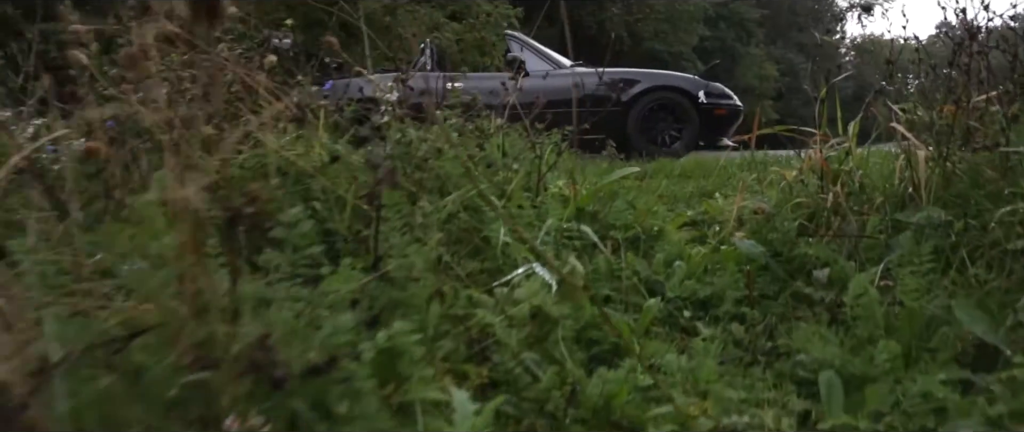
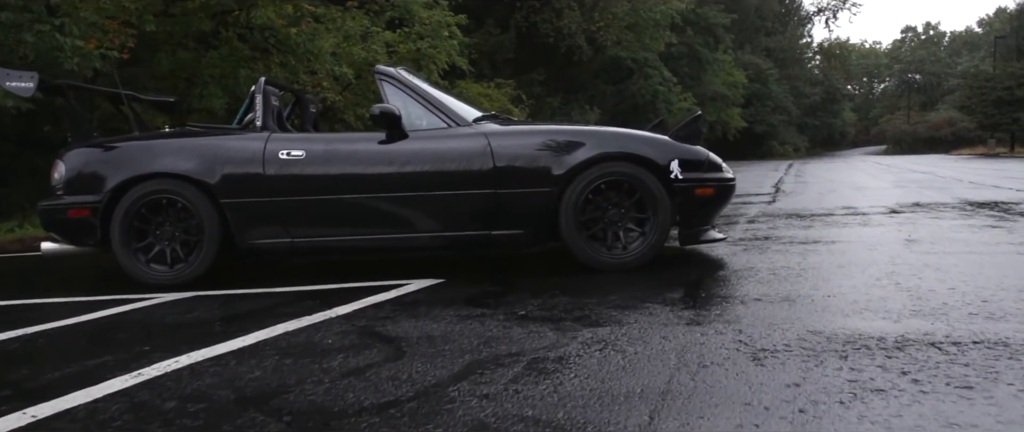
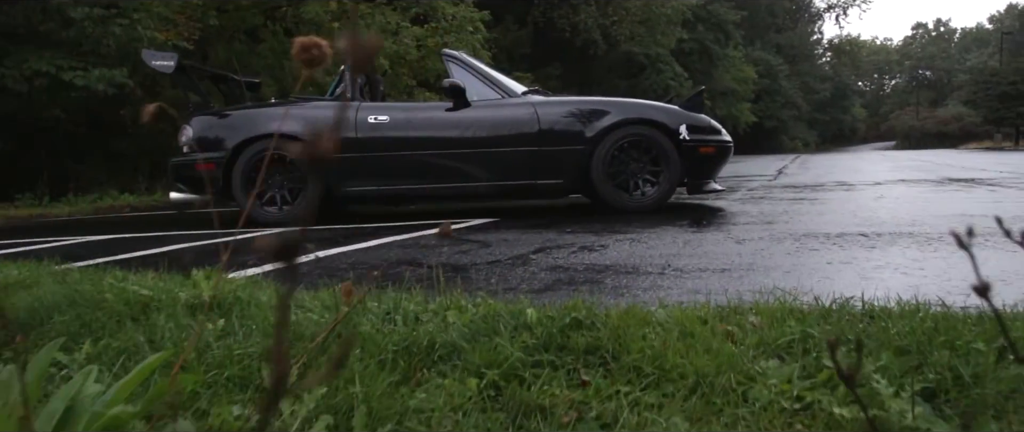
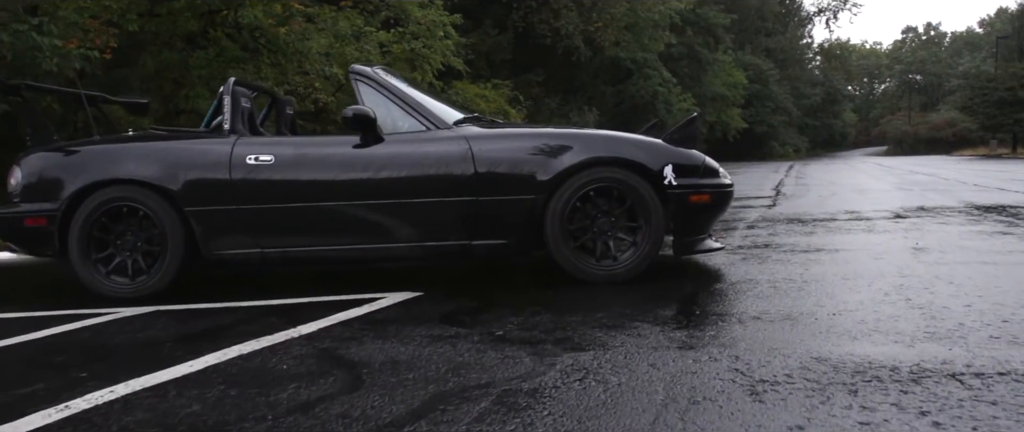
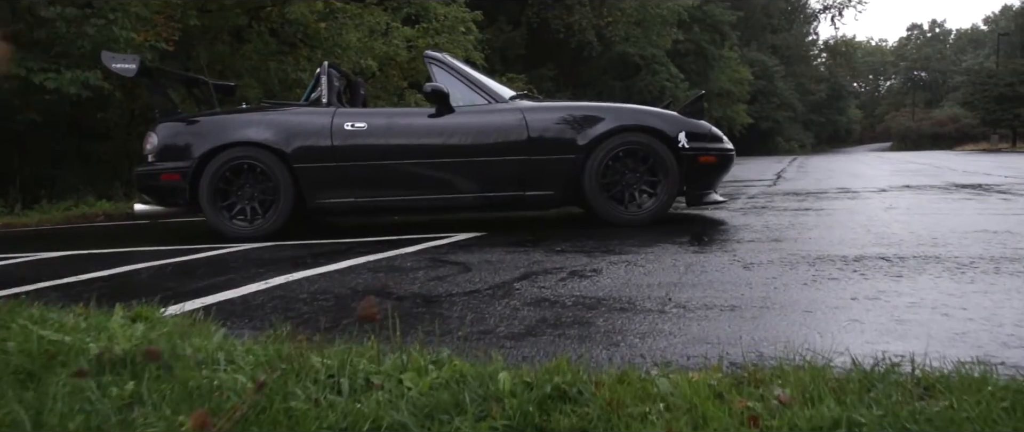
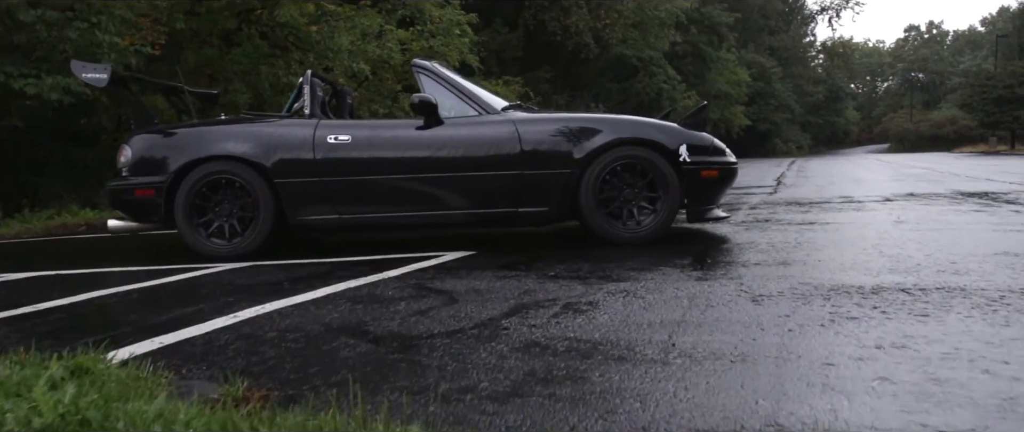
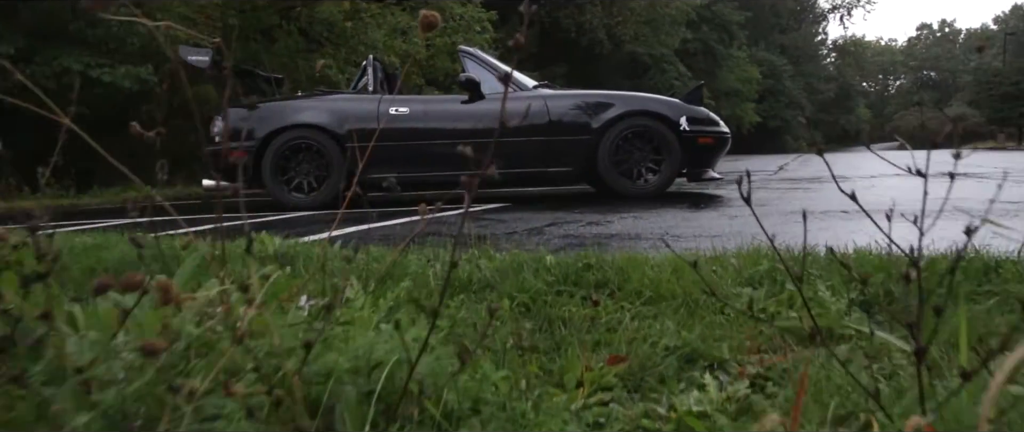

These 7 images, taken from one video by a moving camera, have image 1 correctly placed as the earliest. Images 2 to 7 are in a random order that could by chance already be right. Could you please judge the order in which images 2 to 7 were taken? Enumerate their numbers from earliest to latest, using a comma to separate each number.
7, 3, 5, 6, 2, 4
